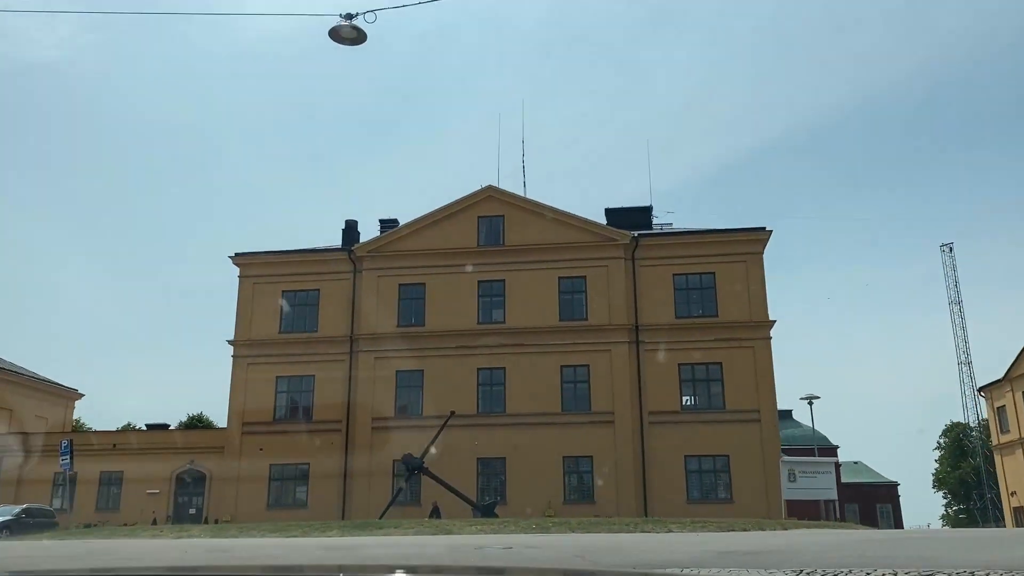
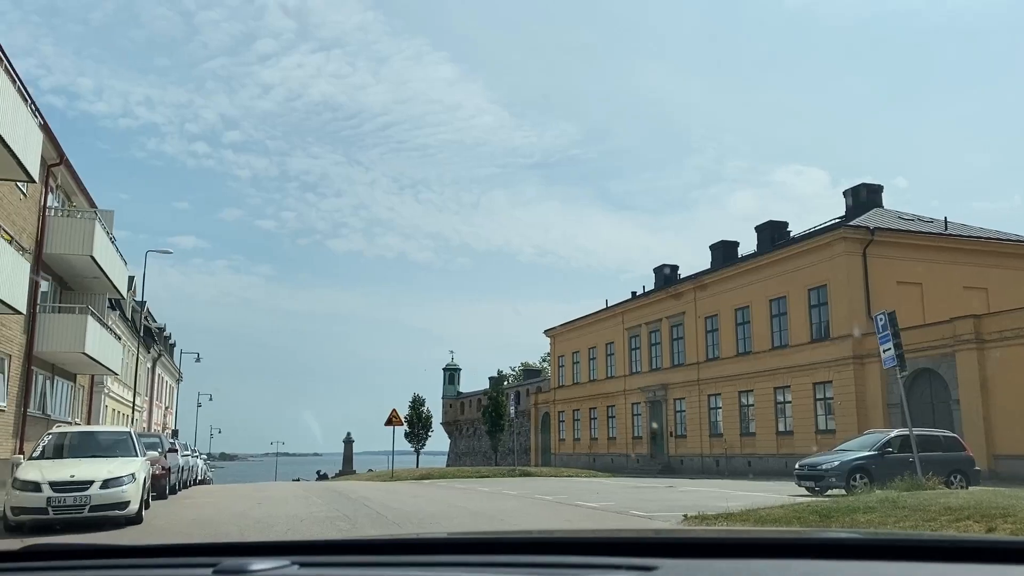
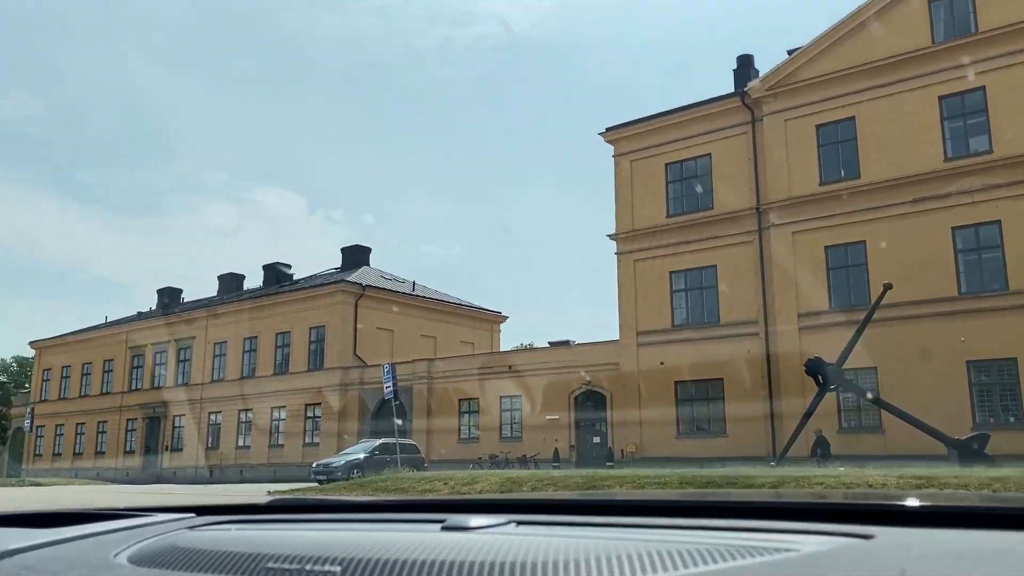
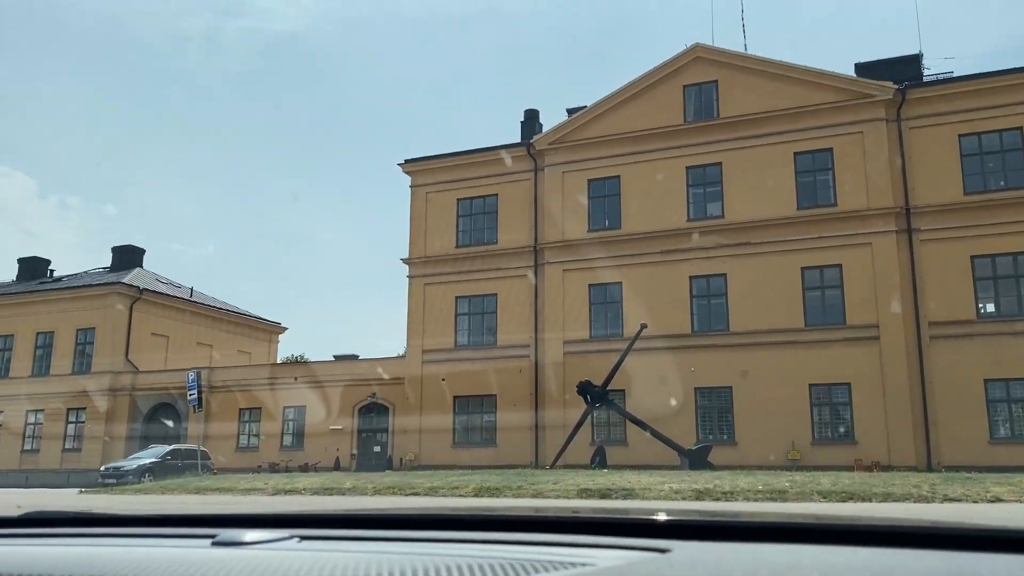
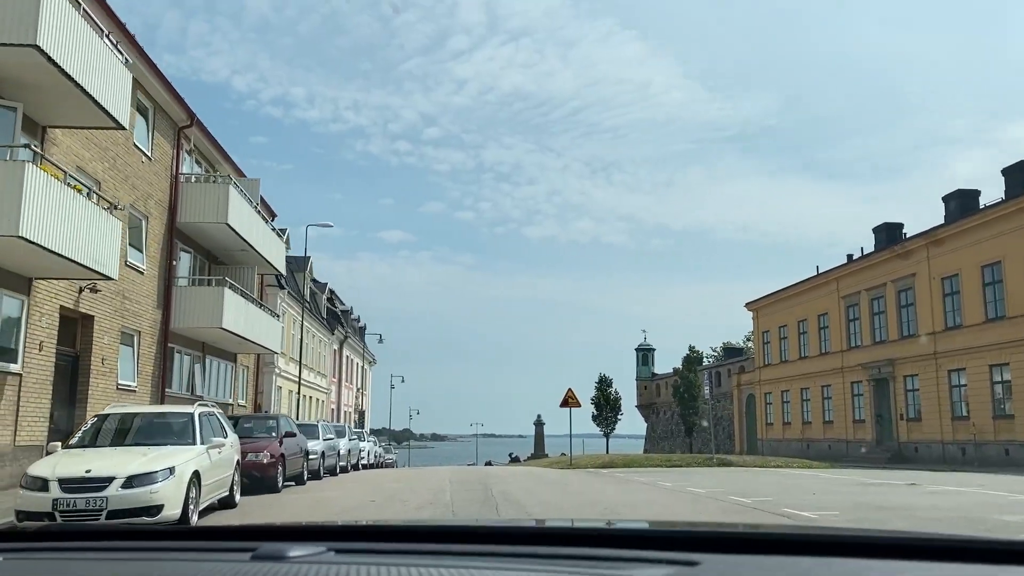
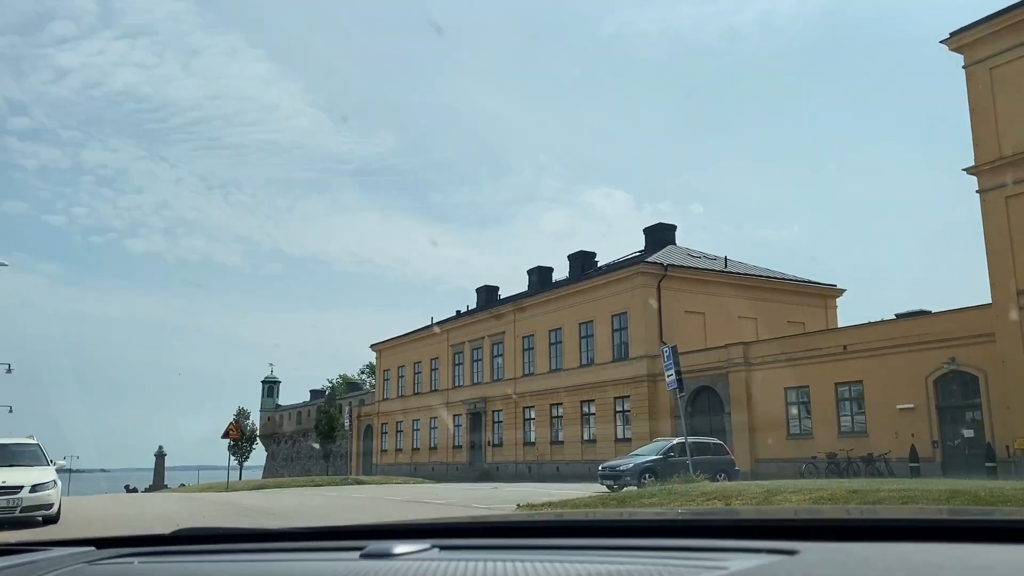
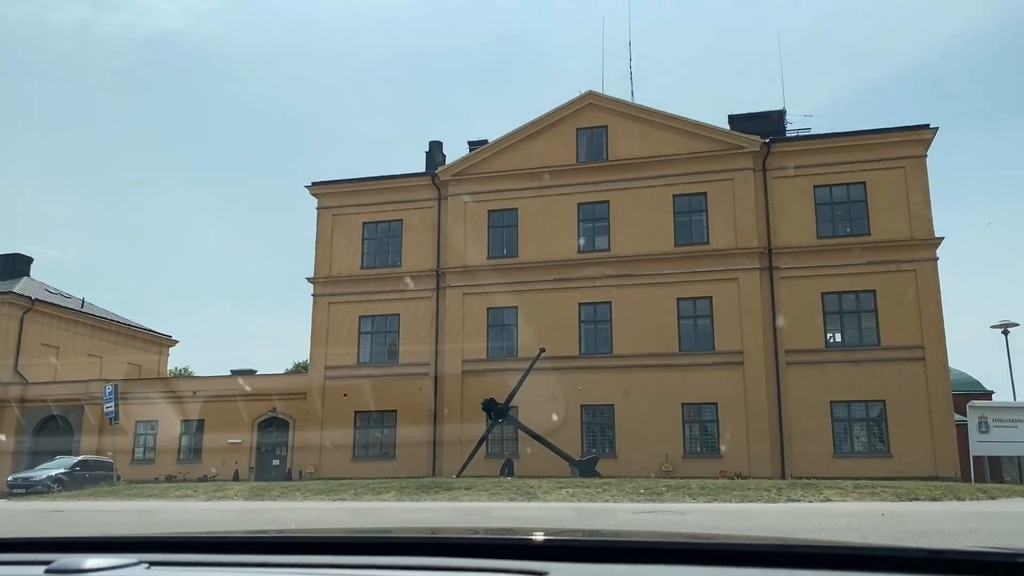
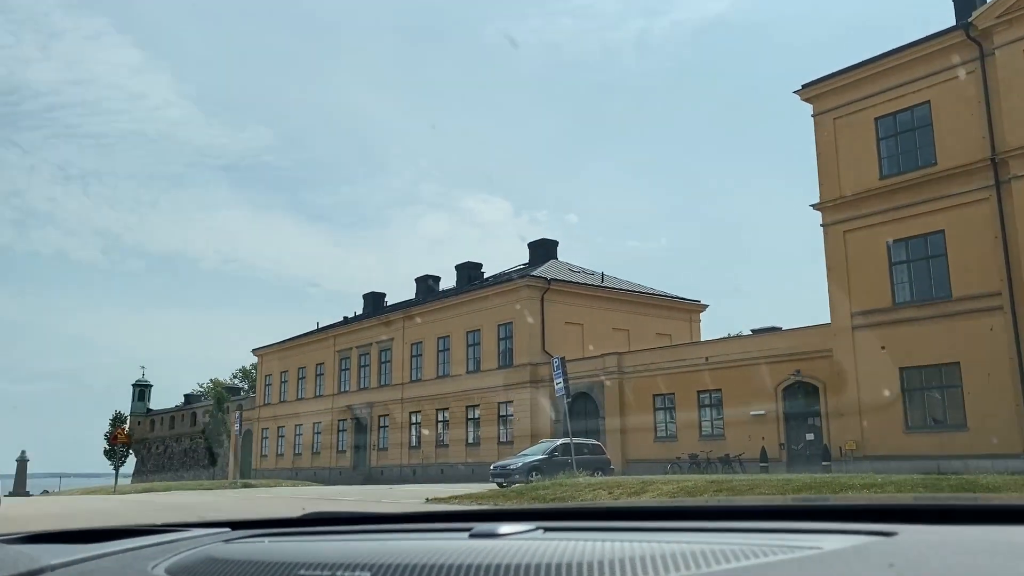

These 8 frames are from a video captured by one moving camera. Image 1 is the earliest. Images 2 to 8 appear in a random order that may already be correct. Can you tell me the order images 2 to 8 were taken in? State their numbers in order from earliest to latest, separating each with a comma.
7, 4, 3, 8, 6, 2, 5
